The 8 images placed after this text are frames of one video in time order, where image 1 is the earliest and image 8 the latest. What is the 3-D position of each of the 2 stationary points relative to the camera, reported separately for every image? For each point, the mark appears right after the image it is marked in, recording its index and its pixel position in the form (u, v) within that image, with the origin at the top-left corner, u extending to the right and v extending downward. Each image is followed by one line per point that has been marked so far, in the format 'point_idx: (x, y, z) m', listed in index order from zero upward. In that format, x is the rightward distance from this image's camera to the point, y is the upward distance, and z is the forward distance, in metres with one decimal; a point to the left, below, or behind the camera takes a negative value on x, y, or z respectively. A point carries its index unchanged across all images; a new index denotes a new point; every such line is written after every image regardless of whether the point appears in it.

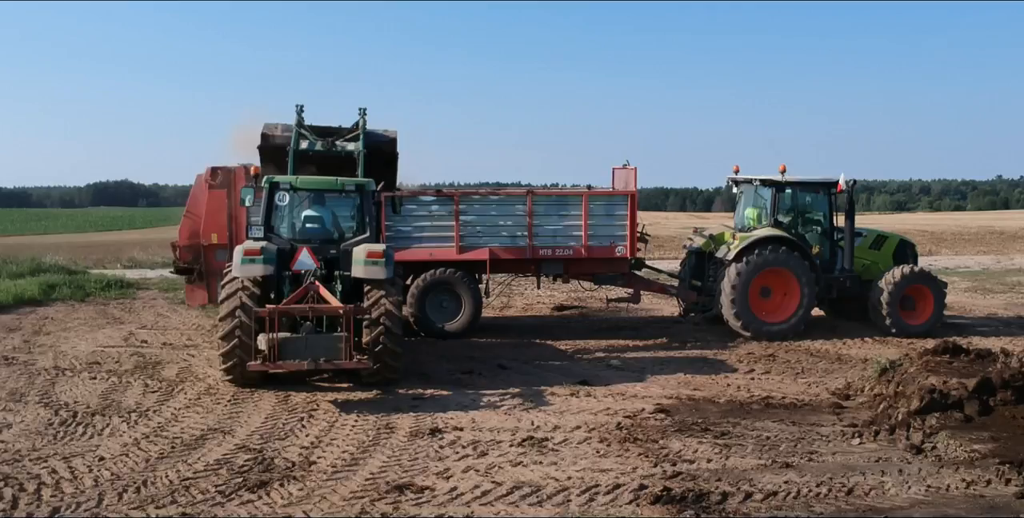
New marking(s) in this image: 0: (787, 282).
0: (+3.1, -0.3, +11.0) m
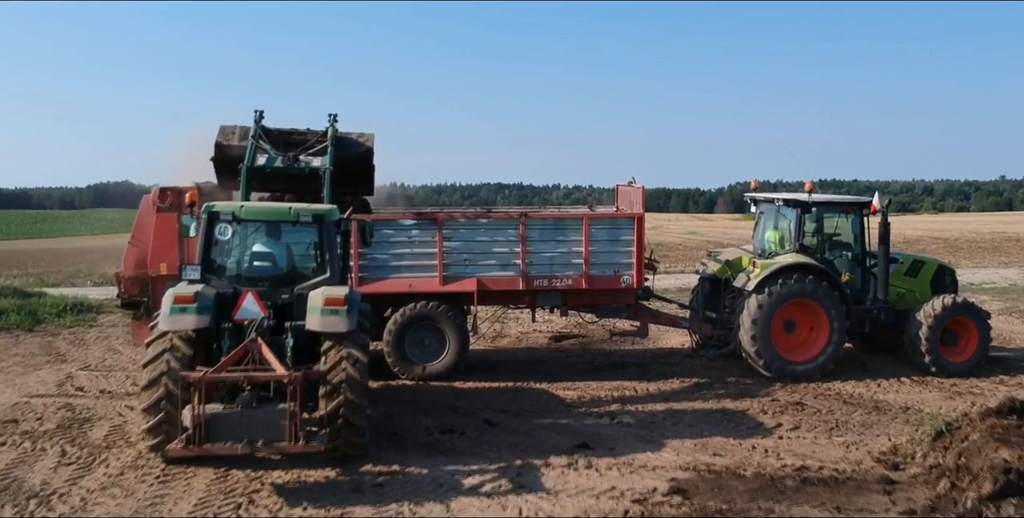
0: (+3.0, -0.6, +9.8) m
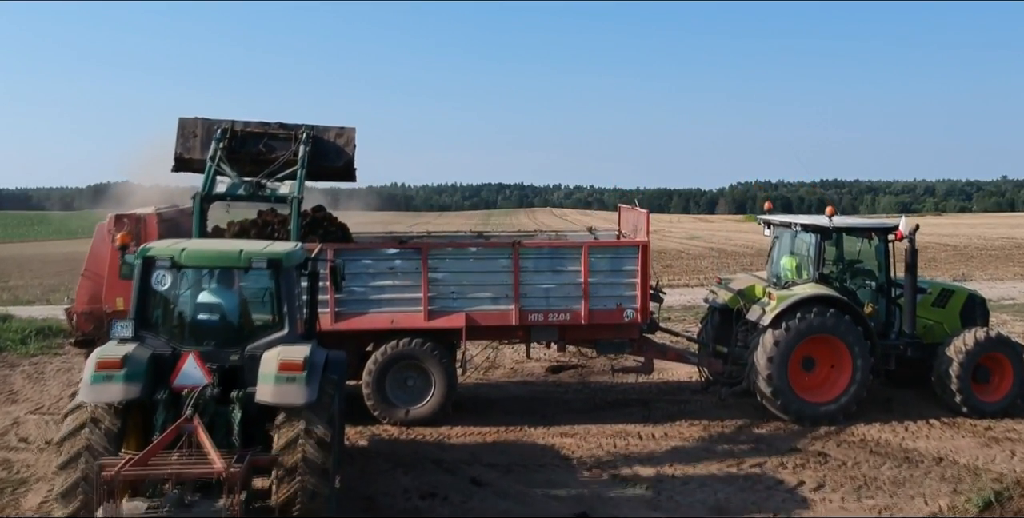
0: (+2.9, -0.9, +8.9) m
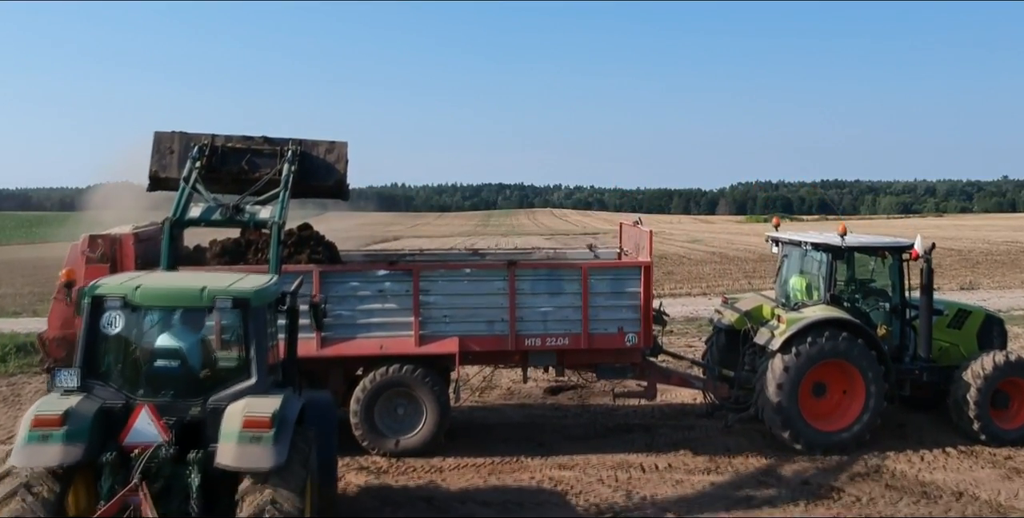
0: (+2.9, -1.0, +8.5) m
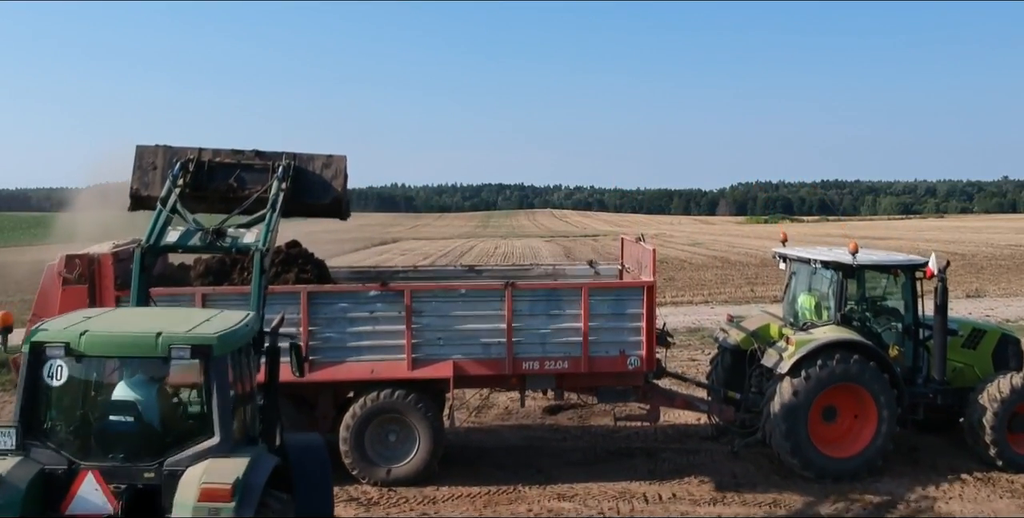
0: (+2.9, -1.2, +8.2) m
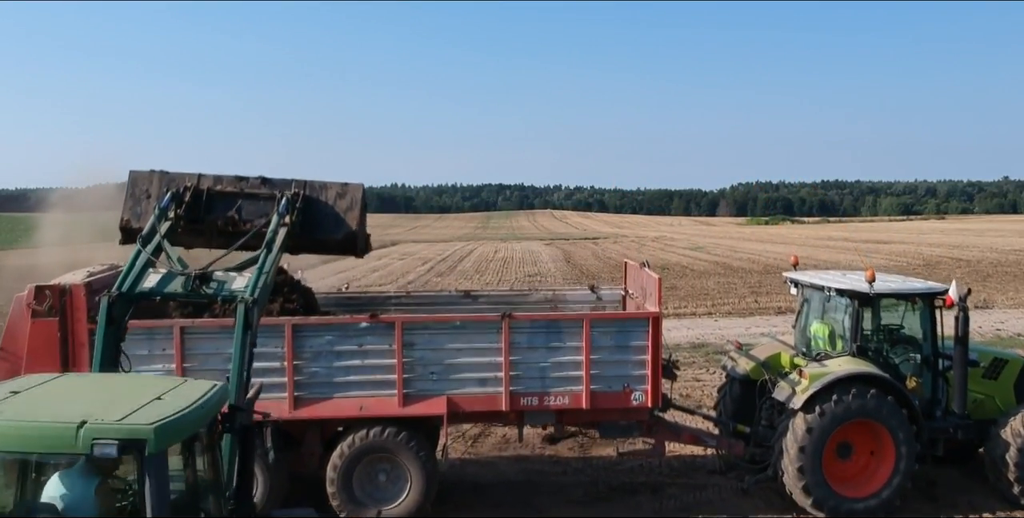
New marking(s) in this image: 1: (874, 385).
0: (+2.8, -1.4, +7.7) m
1: (+2.9, -1.0, +7.8) m
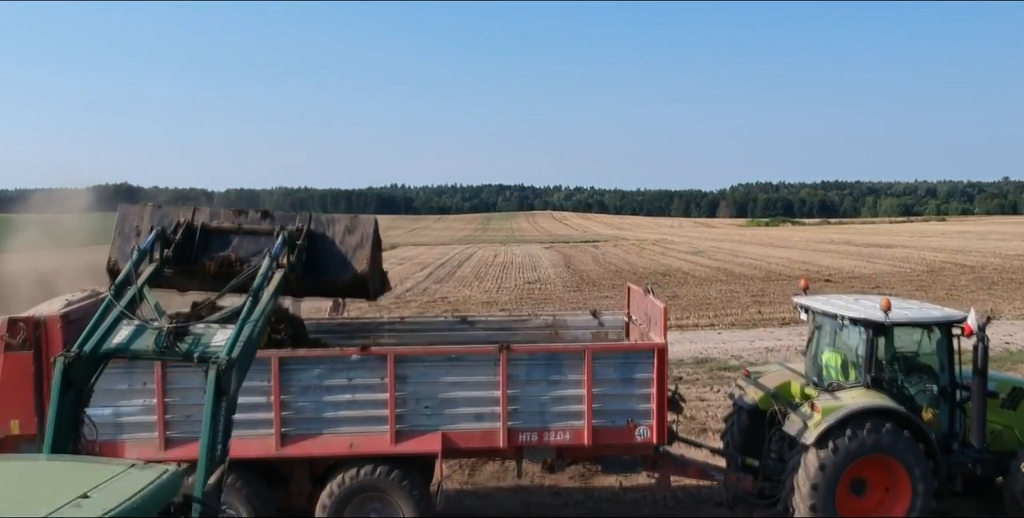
0: (+2.8, -1.6, +7.4) m
1: (+2.8, -1.2, +7.4) m
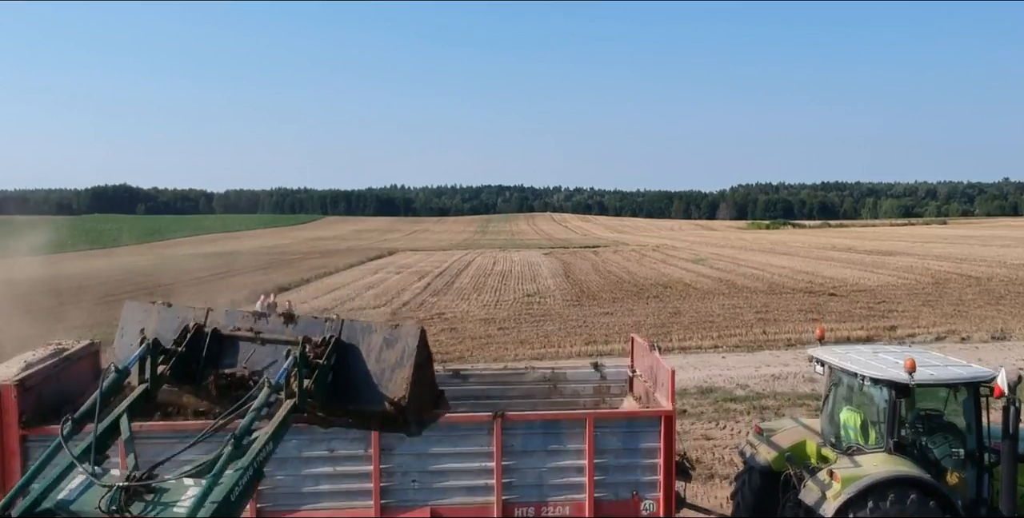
0: (+2.8, -2.0, +6.8) m
1: (+2.8, -1.6, +6.9) m
